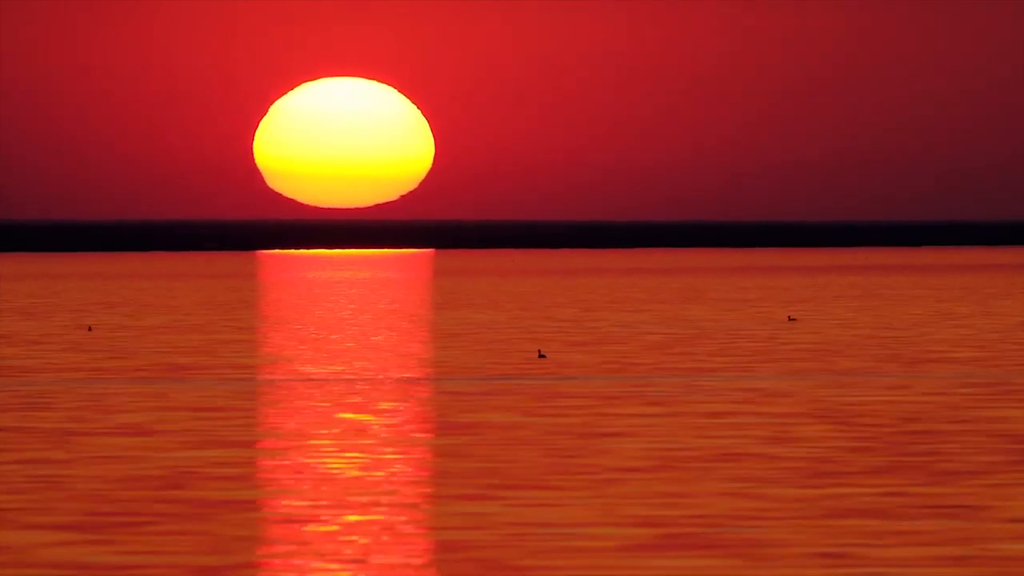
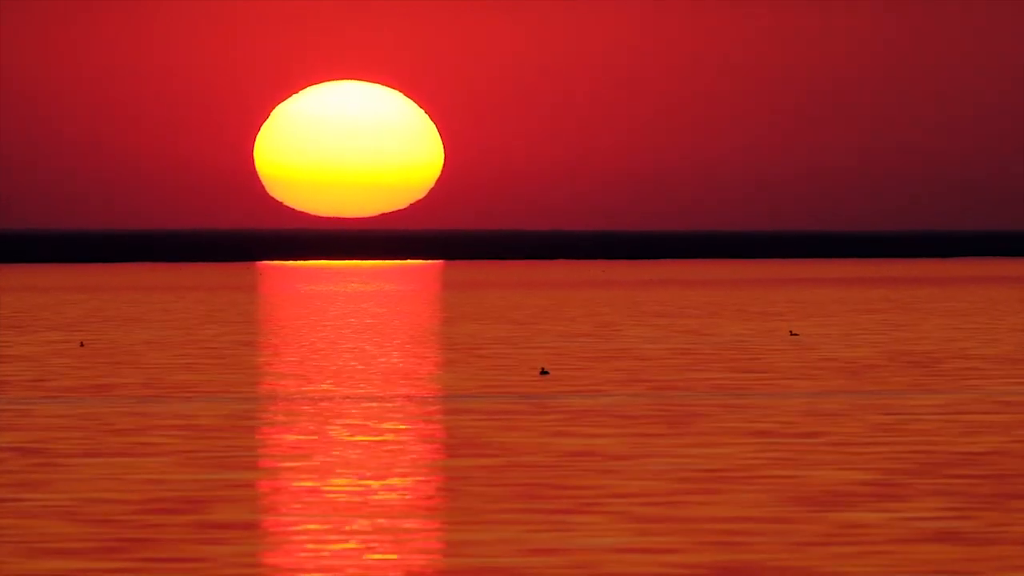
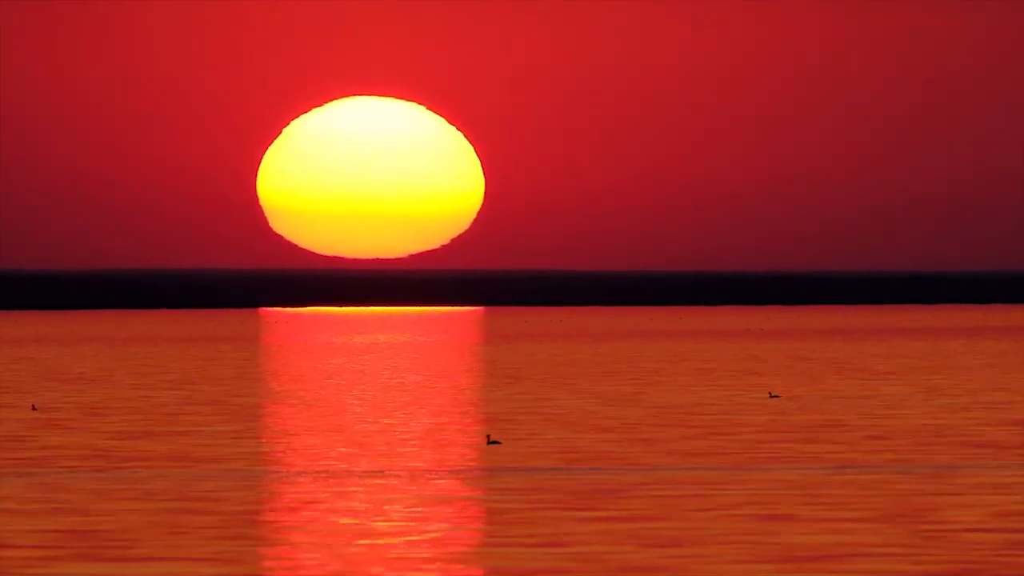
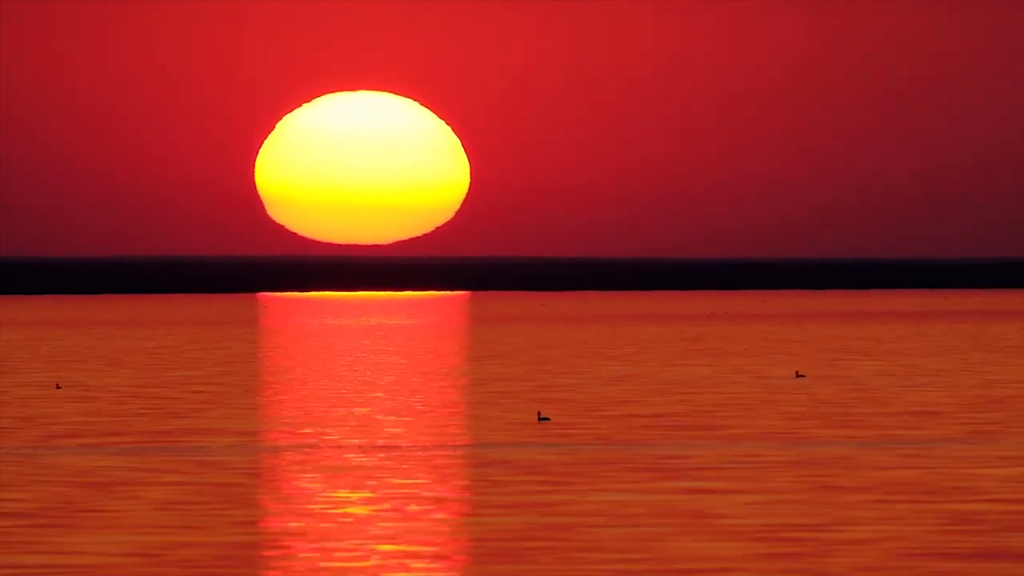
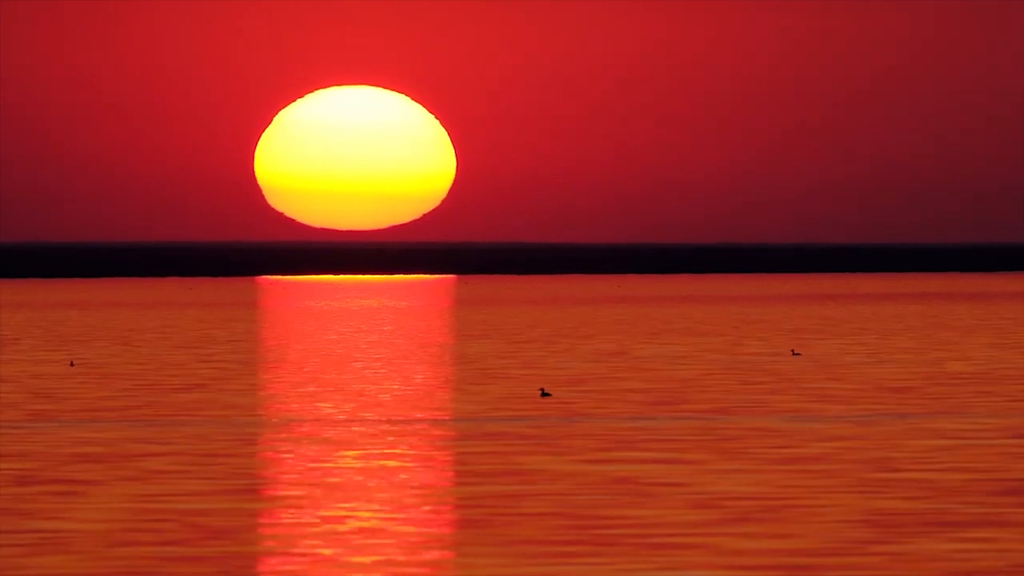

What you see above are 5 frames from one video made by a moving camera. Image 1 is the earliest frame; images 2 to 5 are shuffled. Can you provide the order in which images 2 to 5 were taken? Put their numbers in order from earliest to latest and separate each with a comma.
2, 5, 4, 3
